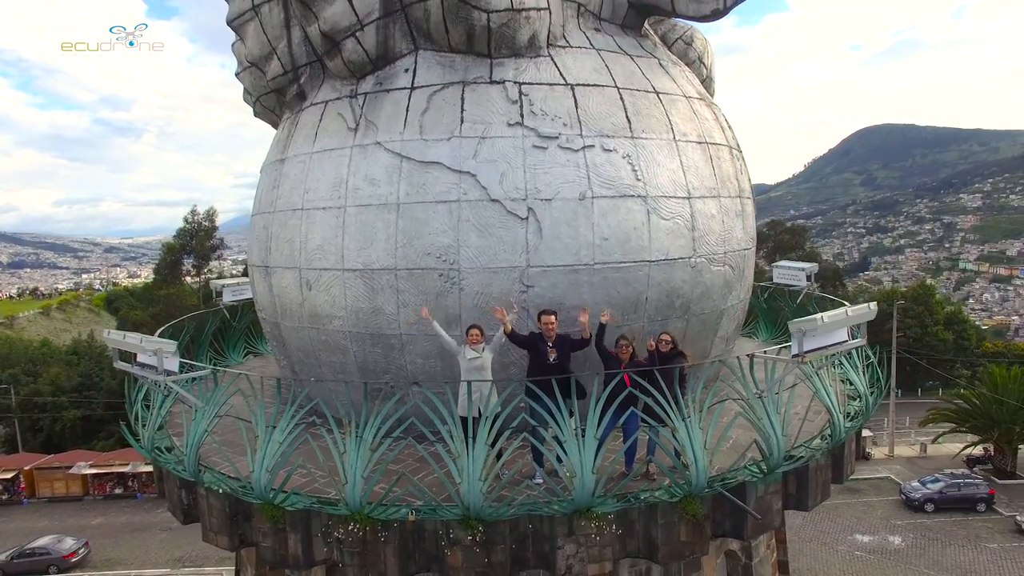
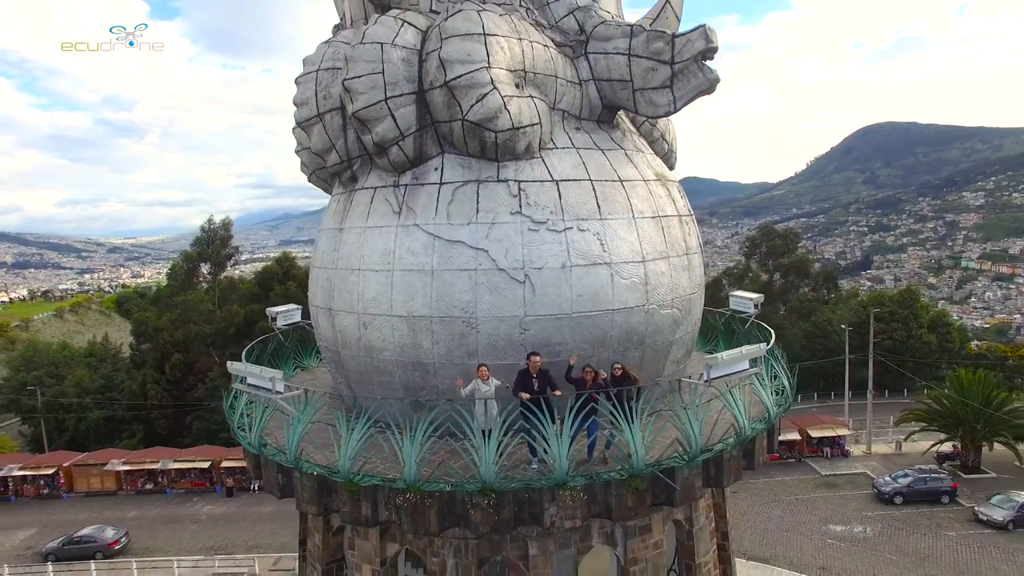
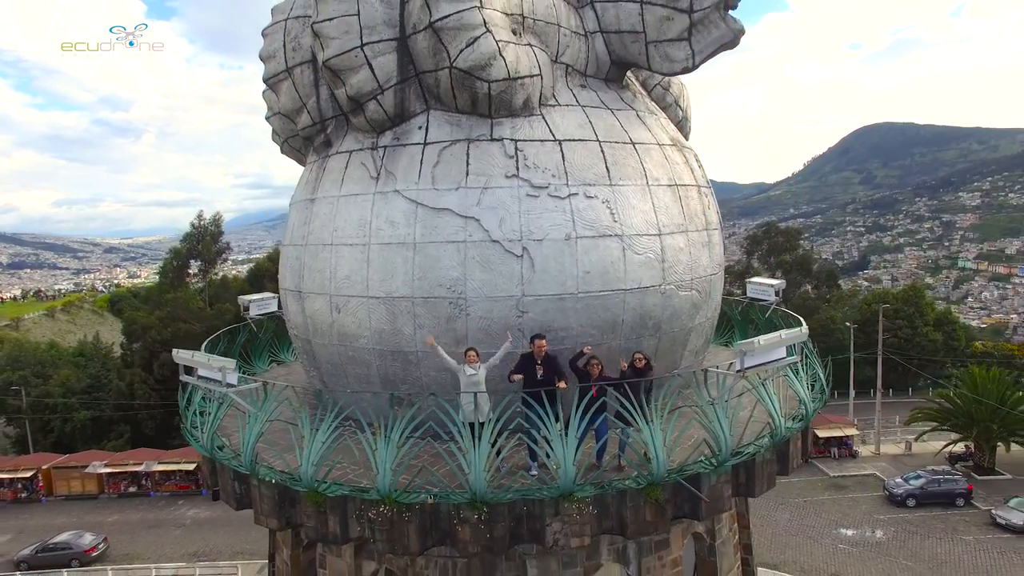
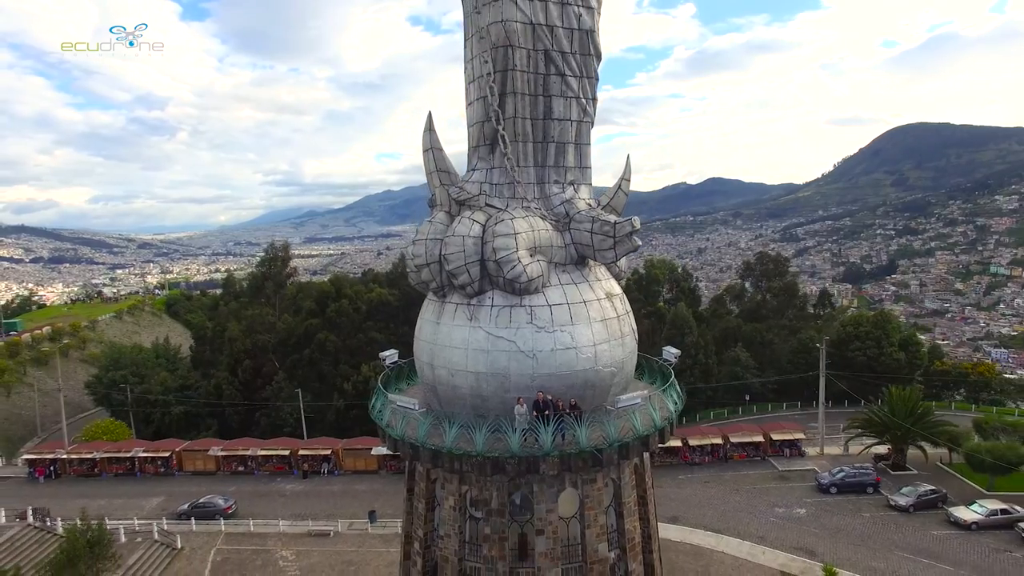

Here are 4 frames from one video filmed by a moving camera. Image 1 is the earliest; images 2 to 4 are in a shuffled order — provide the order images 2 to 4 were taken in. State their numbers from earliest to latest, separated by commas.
3, 2, 4
